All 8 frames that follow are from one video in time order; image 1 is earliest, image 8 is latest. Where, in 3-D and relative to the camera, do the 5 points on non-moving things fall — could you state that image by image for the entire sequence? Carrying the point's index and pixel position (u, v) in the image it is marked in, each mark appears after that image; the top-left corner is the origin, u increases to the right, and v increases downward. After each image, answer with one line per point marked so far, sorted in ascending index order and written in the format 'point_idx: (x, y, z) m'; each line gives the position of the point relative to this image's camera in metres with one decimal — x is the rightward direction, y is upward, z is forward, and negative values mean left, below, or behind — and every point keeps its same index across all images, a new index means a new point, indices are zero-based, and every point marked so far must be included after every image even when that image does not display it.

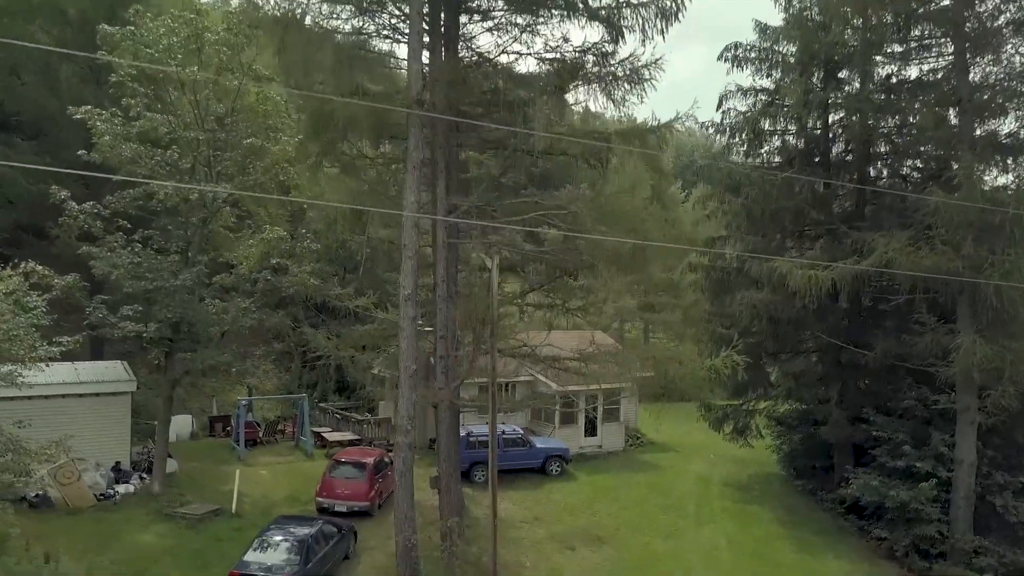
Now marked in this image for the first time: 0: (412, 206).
0: (-1.8, +1.5, +12.9) m
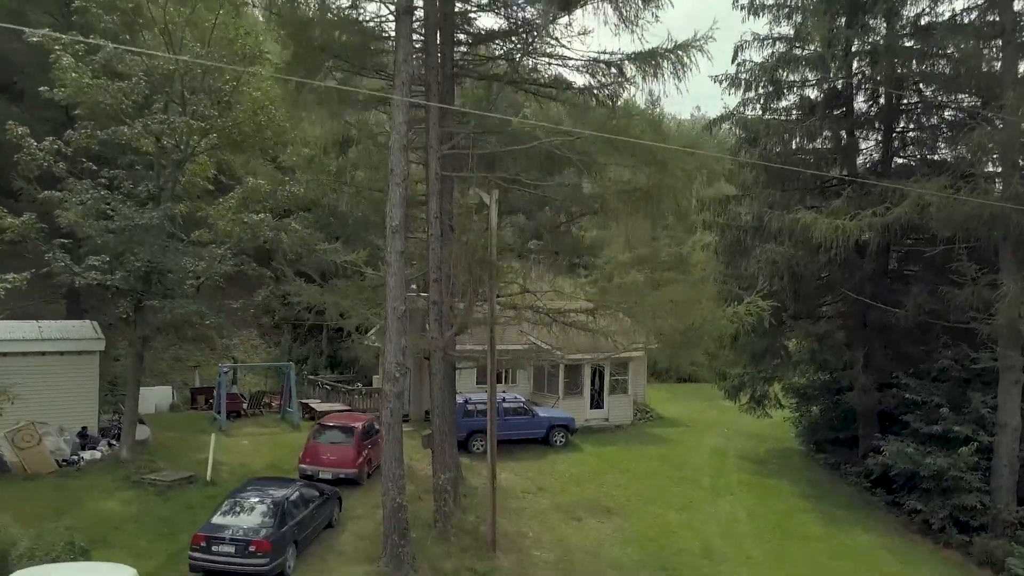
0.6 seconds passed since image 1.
0: (-1.8, +2.6, +11.5) m
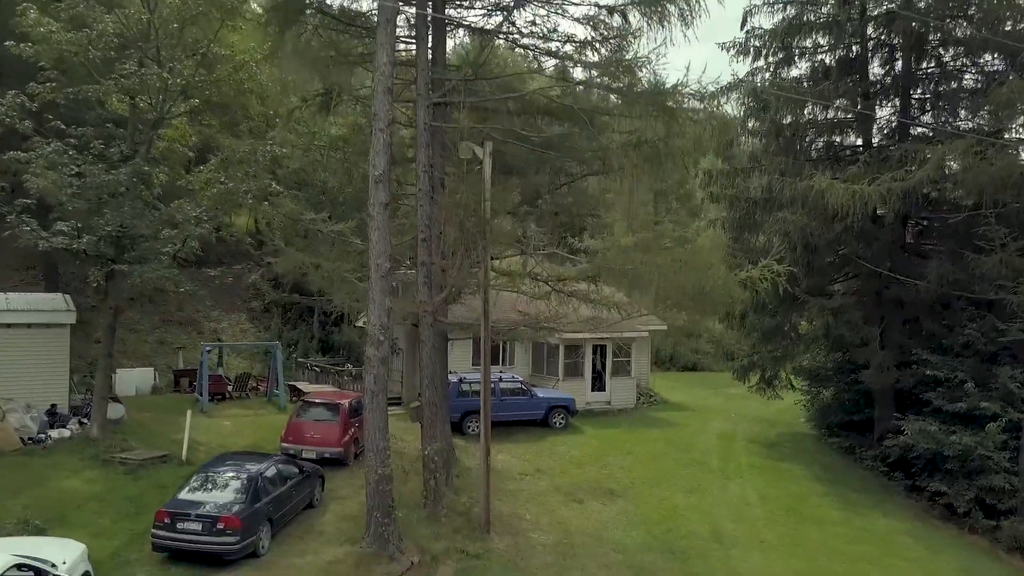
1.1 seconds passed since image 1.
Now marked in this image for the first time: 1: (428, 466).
0: (-1.9, +3.3, +10.6) m
1: (-1.5, -3.0, +12.1) m
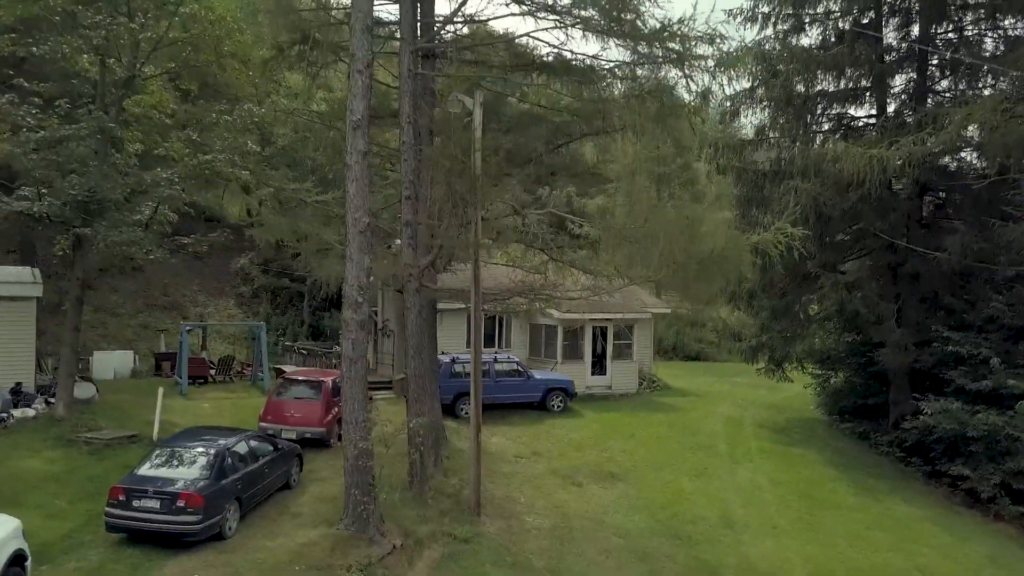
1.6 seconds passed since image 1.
0: (-2.0, +3.9, +9.7) m
1: (-1.6, -2.4, +11.1) m
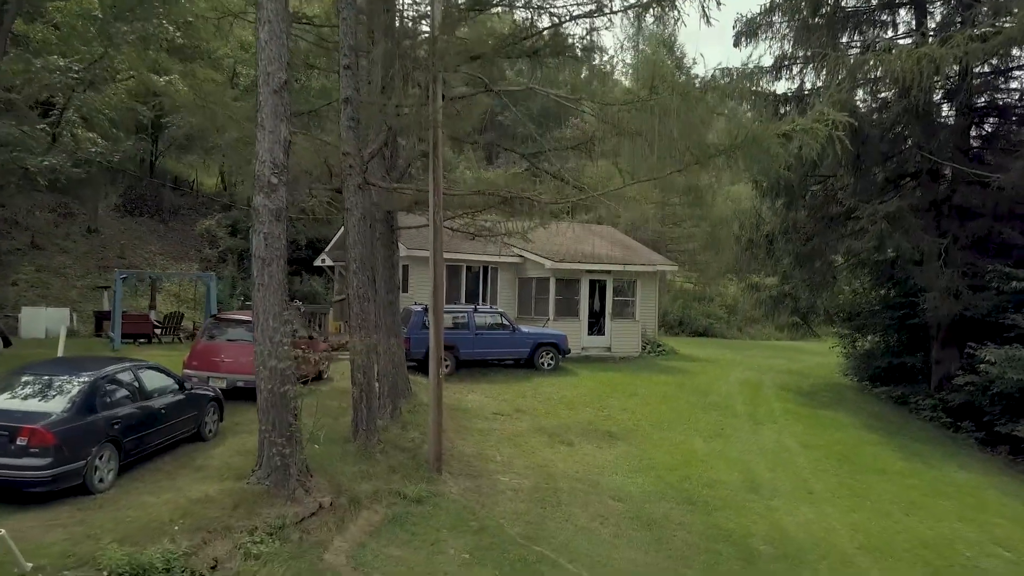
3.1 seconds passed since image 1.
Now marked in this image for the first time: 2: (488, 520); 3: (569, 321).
0: (-2.4, +5.1, +7.4) m
1: (-1.9, -1.2, +8.9) m
2: (-0.3, -2.5, +7.8) m
3: (+1.3, -0.8, +16.8) m
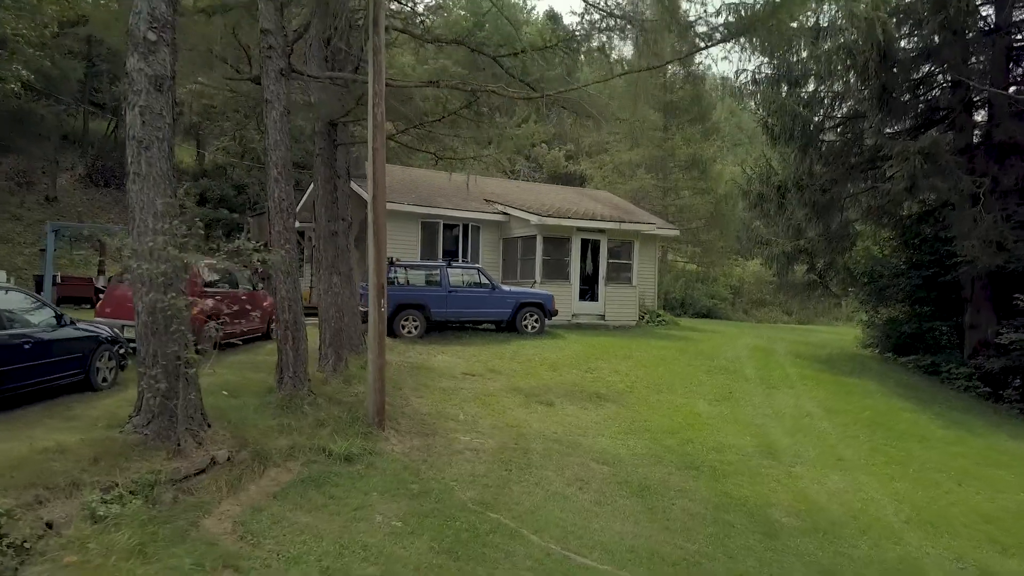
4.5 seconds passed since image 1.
0: (-2.8, +6.0, +5.8) m
1: (-2.3, -0.3, +7.2) m
2: (-0.7, -1.7, +6.1) m
3: (+1.0, +0.1, +15.1) m
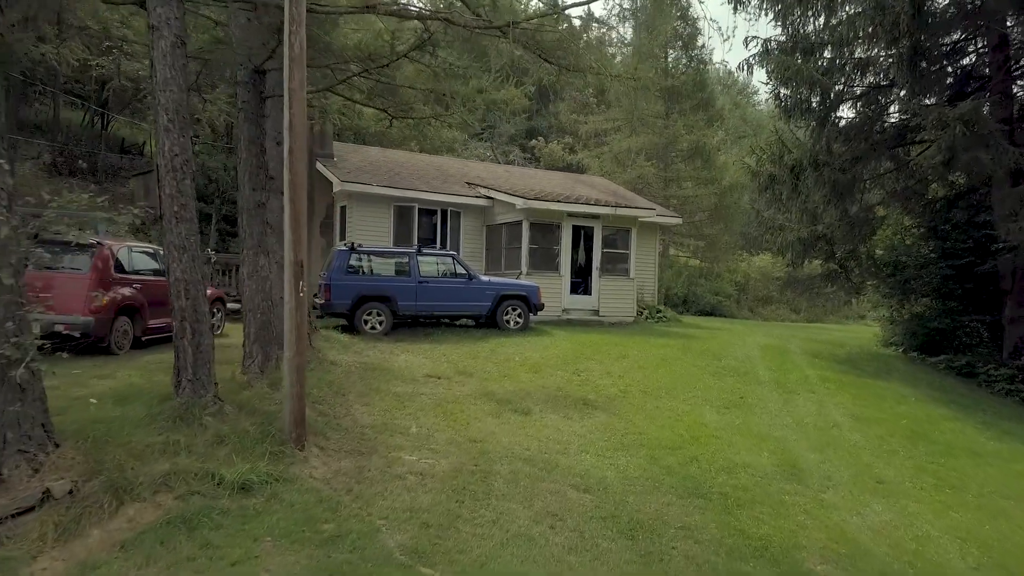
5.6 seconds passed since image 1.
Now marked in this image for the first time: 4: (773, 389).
0: (-3.1, +6.2, +4.3) m
1: (-2.7, -0.2, +5.7) m
2: (-1.0, -1.5, +4.6) m
3: (+0.7, +0.2, +13.6) m
4: (+3.4, -1.3, +9.2) m
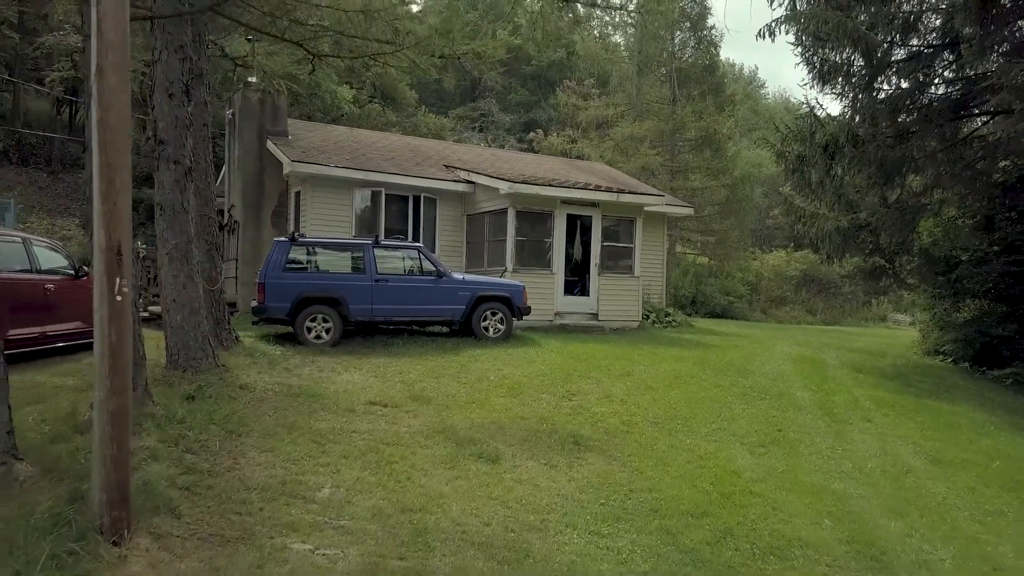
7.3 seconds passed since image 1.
0: (-3.4, +6.2, +2.3) m
1: (-3.0, -0.2, +3.7) m
2: (-1.3, -1.5, +2.6) m
3: (+0.4, +0.2, +11.6) m
4: (+3.1, -1.3, +7.2) m
